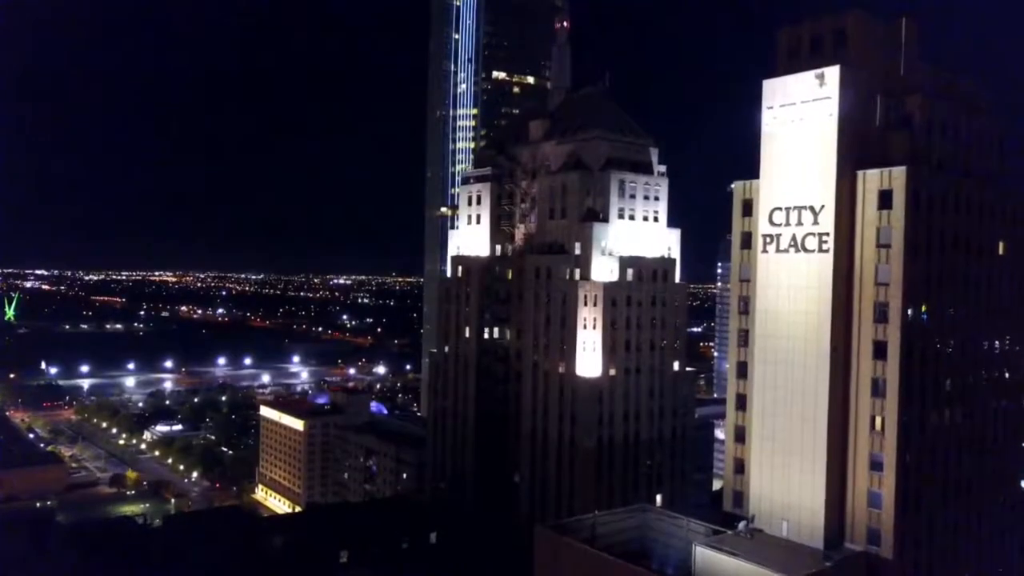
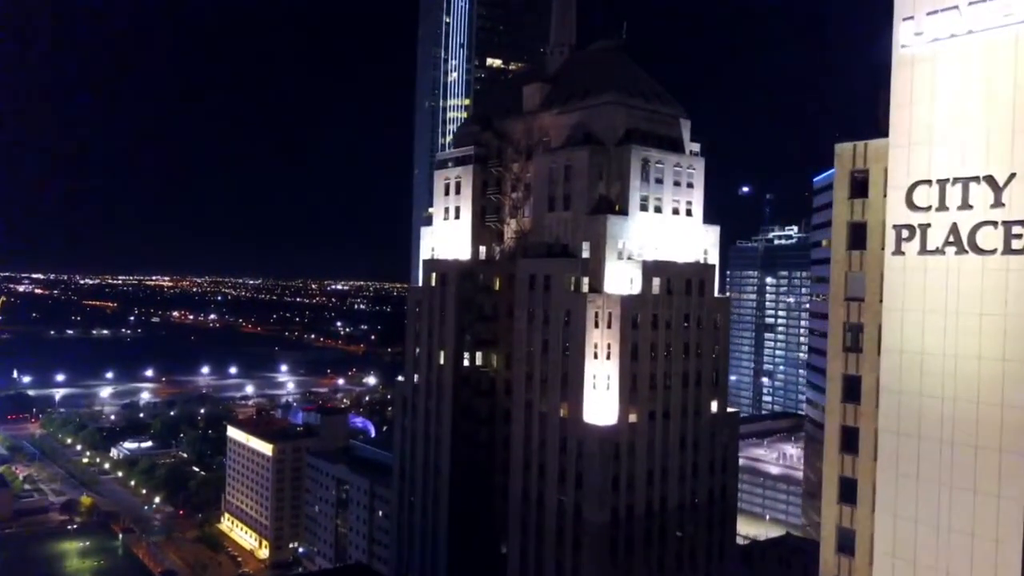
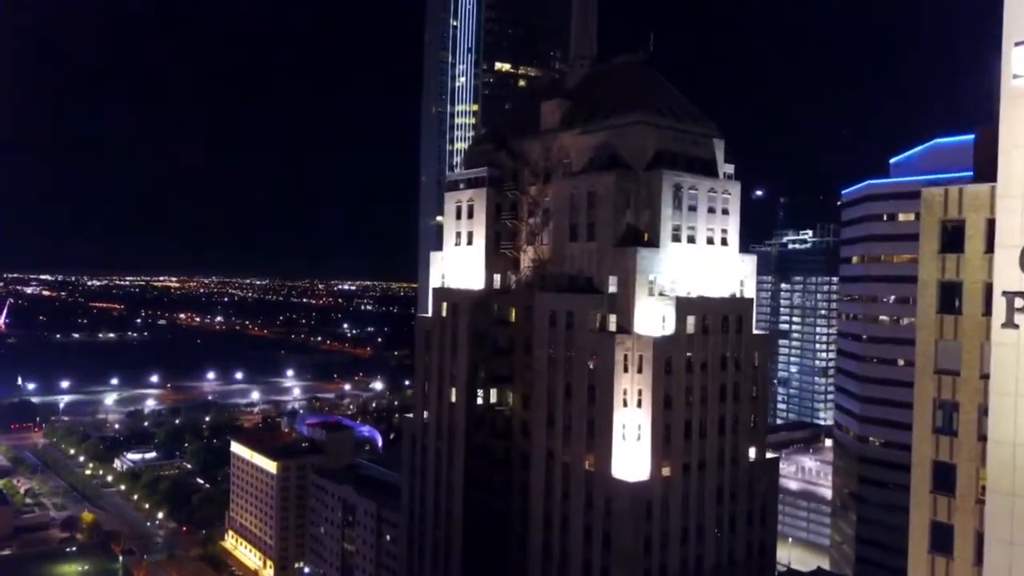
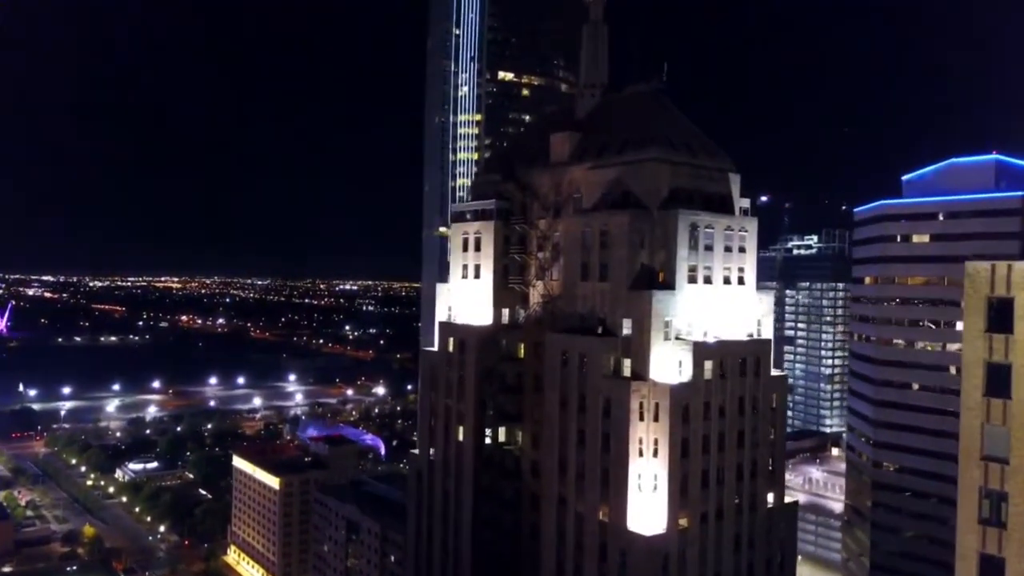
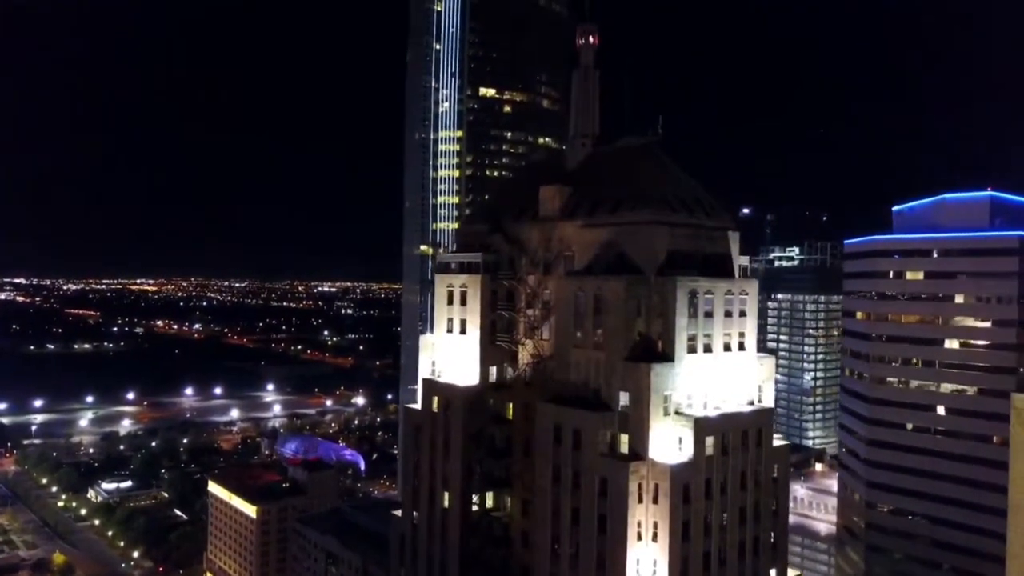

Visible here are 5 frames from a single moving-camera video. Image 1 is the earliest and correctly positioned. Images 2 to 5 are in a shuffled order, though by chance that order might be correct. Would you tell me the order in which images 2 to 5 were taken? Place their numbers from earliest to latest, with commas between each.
2, 3, 4, 5
